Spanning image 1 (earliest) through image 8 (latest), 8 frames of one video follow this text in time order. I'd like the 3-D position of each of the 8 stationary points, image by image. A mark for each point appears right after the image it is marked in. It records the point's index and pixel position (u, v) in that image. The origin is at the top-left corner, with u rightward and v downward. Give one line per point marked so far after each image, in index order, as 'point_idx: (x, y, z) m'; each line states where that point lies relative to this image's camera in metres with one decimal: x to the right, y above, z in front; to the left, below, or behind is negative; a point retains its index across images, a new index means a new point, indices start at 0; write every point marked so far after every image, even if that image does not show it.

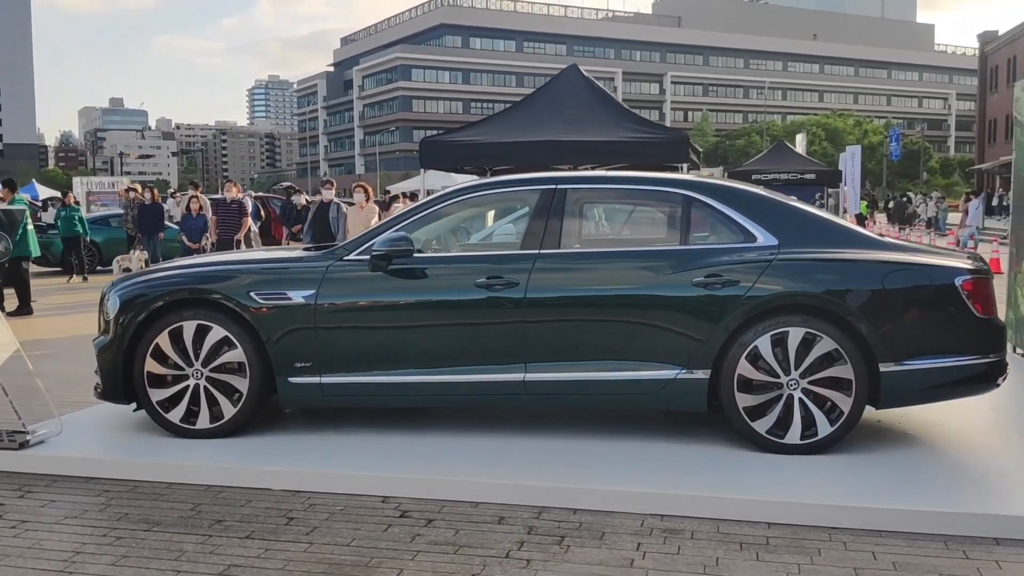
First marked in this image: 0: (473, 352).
0: (-0.2, -0.4, +5.1) m
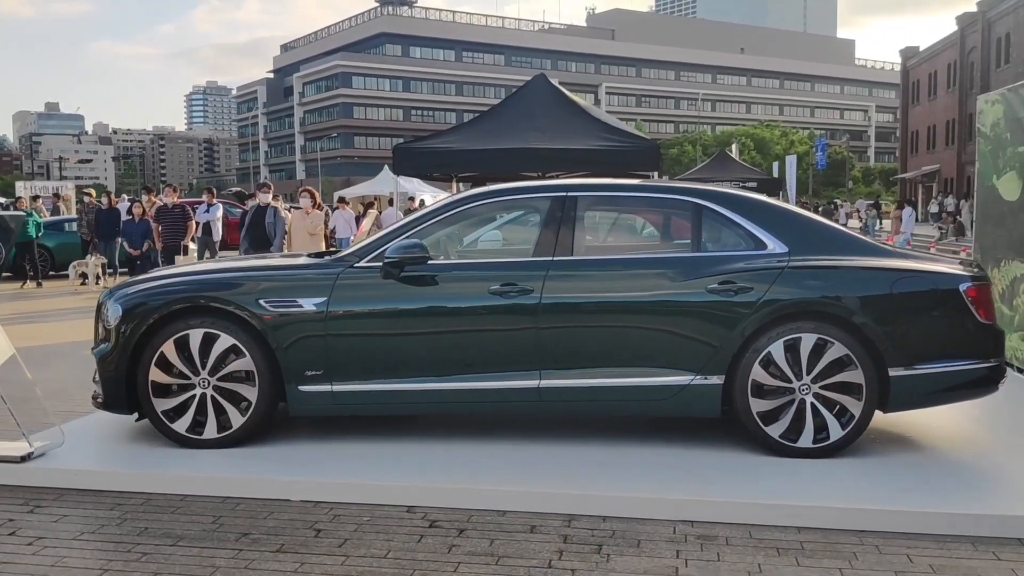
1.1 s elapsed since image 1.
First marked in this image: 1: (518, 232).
0: (-0.1, -0.5, +5.1) m
1: (+0.1, +0.4, +5.3) m
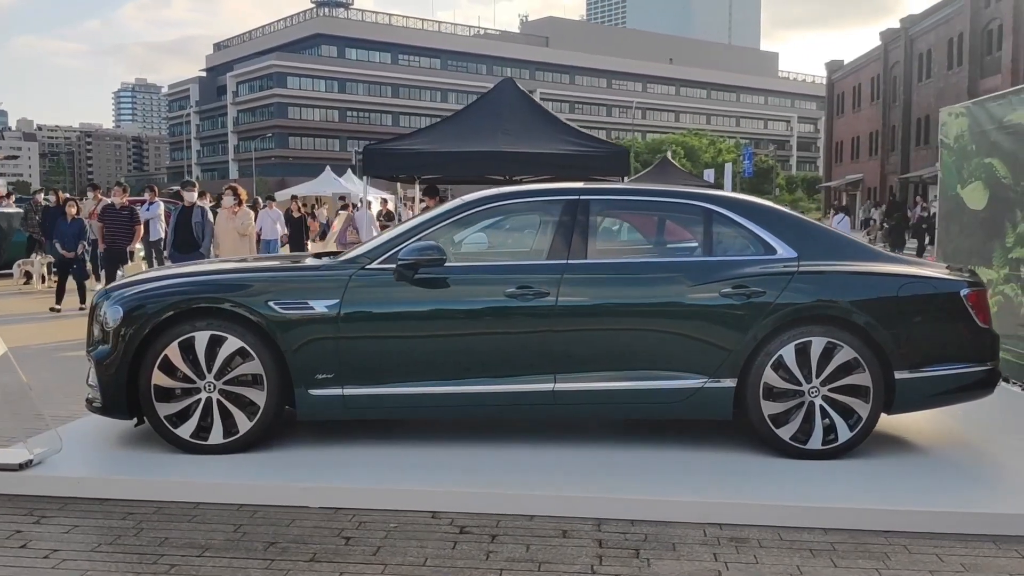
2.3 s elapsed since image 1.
0: (0.0, -0.5, +5.0) m
1: (+0.1, +0.4, +5.3) m
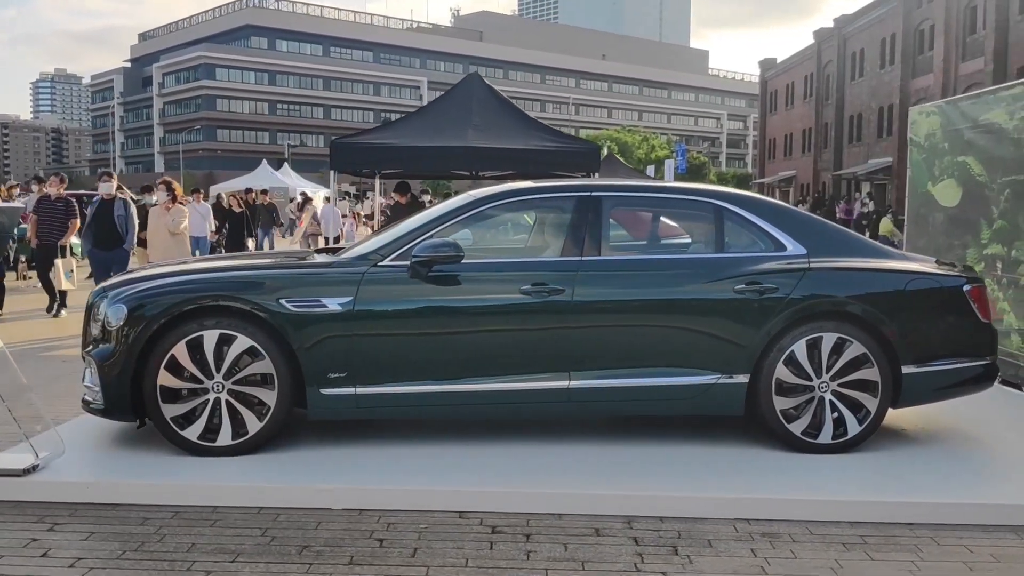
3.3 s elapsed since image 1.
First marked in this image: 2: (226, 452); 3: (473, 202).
0: (0.0, -0.5, +5.0) m
1: (+0.2, +0.4, +5.2) m
2: (-1.7, -1.0, +4.8) m
3: (-0.2, +0.6, +5.3) m
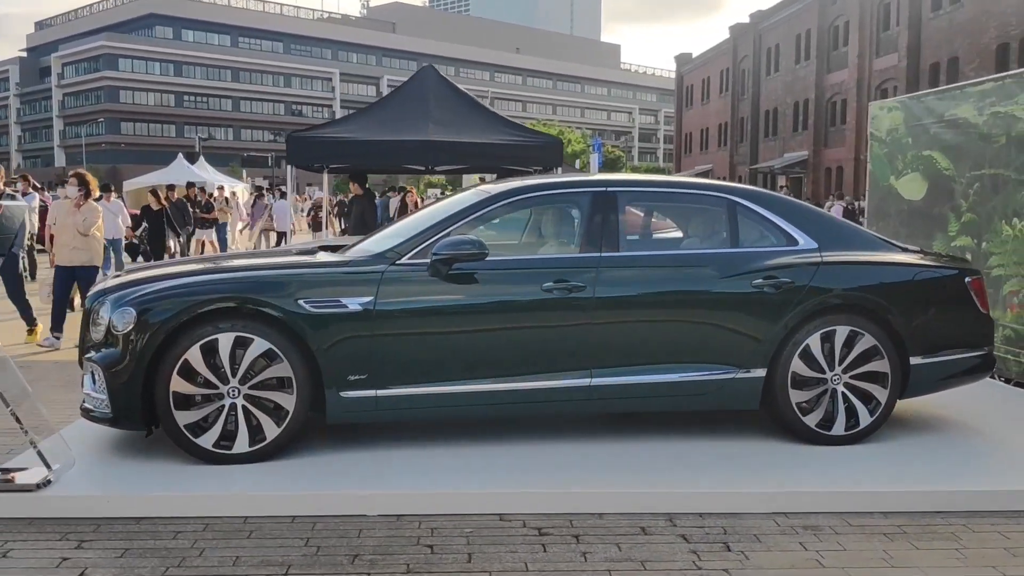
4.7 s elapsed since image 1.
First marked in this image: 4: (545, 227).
0: (+0.2, -0.4, +4.9) m
1: (+0.3, +0.4, +5.2) m
2: (-1.6, -1.0, +4.6) m
3: (-0.1, +0.6, +5.2) m
4: (+0.2, +0.4, +5.2) m
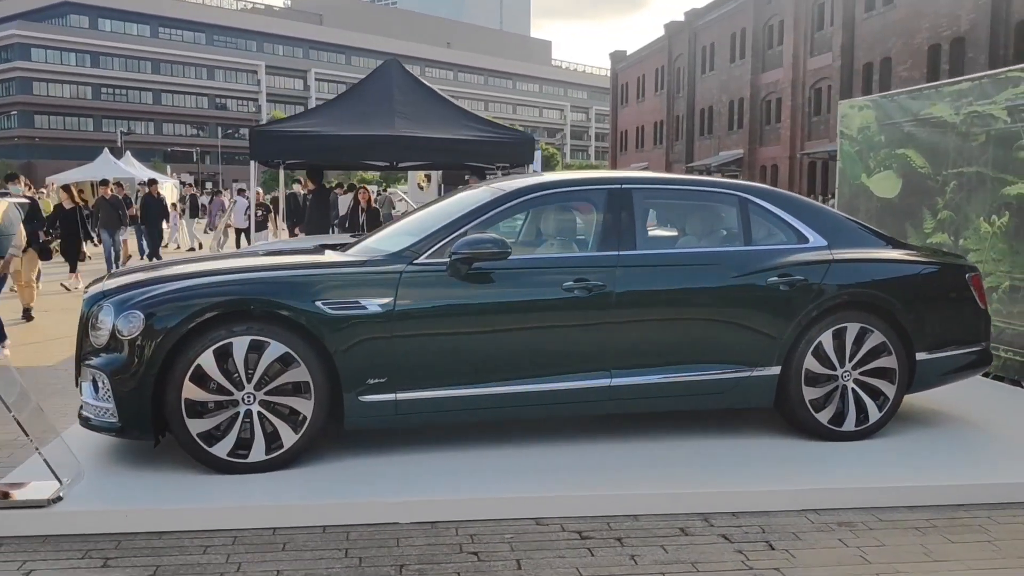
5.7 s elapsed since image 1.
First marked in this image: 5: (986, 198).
0: (+0.3, -0.4, +4.9) m
1: (+0.4, +0.4, +5.1) m
2: (-1.4, -1.0, +4.5) m
3: (-0.1, +0.6, +5.1) m
4: (+0.3, +0.4, +5.1) m
5: (+4.9, +0.9, +8.3) m
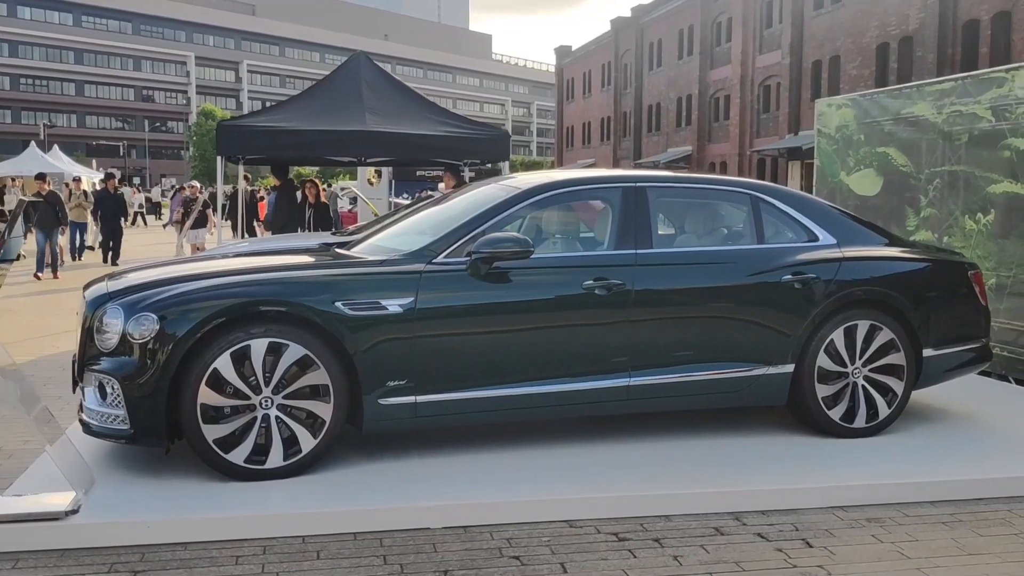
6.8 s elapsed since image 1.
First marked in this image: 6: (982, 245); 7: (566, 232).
0: (+0.4, -0.4, +4.8) m
1: (+0.5, +0.4, +5.1) m
2: (-1.3, -1.0, +4.4) m
3: (0.0, +0.6, +5.1) m
4: (+0.4, +0.4, +5.1) m
5: (+4.9, +1.0, +8.5) m
6: (+4.9, +0.4, +8.4) m
7: (+0.4, +0.4, +5.1) m
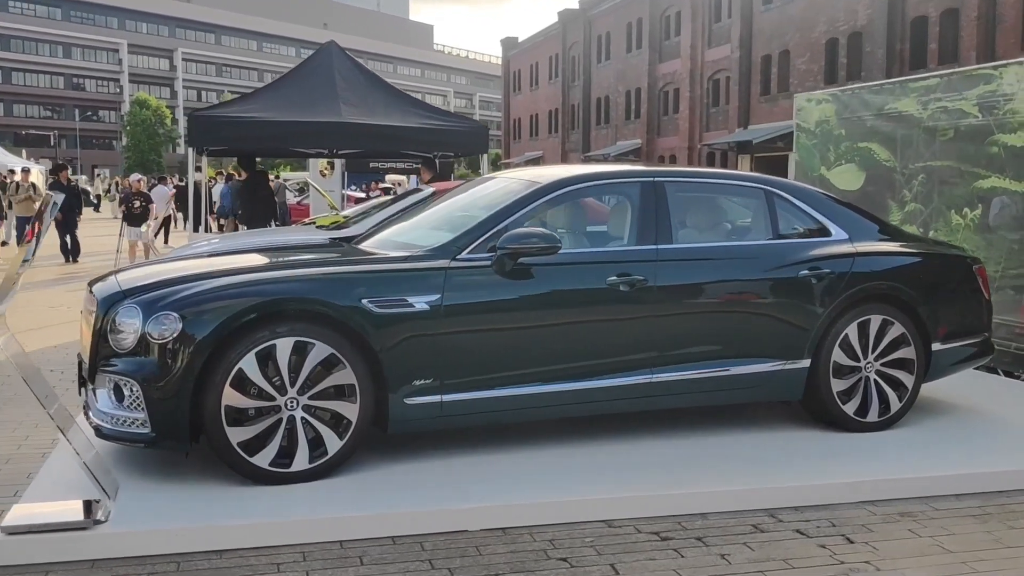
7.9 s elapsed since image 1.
0: (+0.5, -0.4, +4.8) m
1: (+0.6, +0.4, +5.1) m
2: (-1.1, -1.0, +4.2) m
3: (+0.2, +0.6, +5.0) m
4: (+0.5, +0.4, +5.1) m
5: (+4.8, +1.0, +8.7) m
6: (+4.9, +0.5, +8.5) m
7: (+0.5, +0.4, +5.0) m
